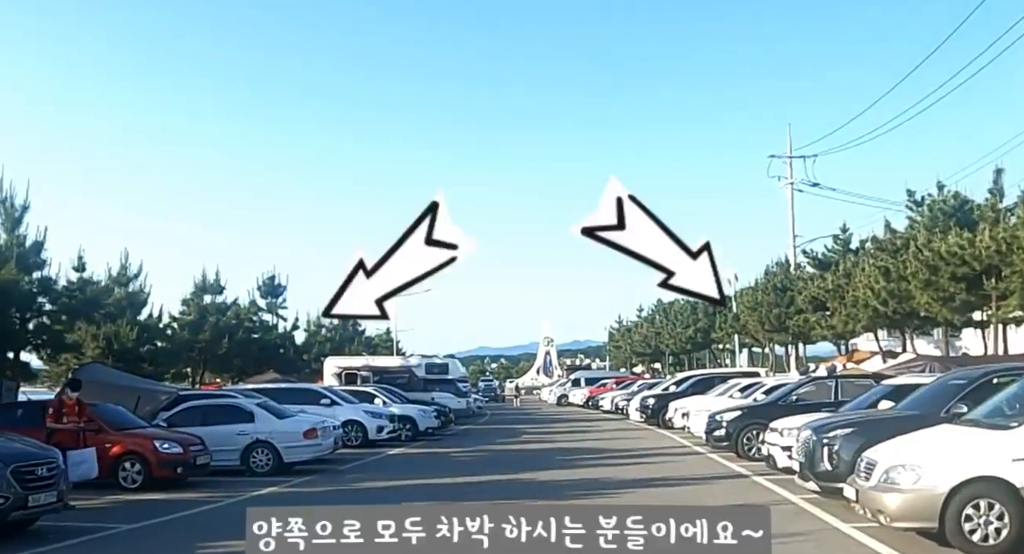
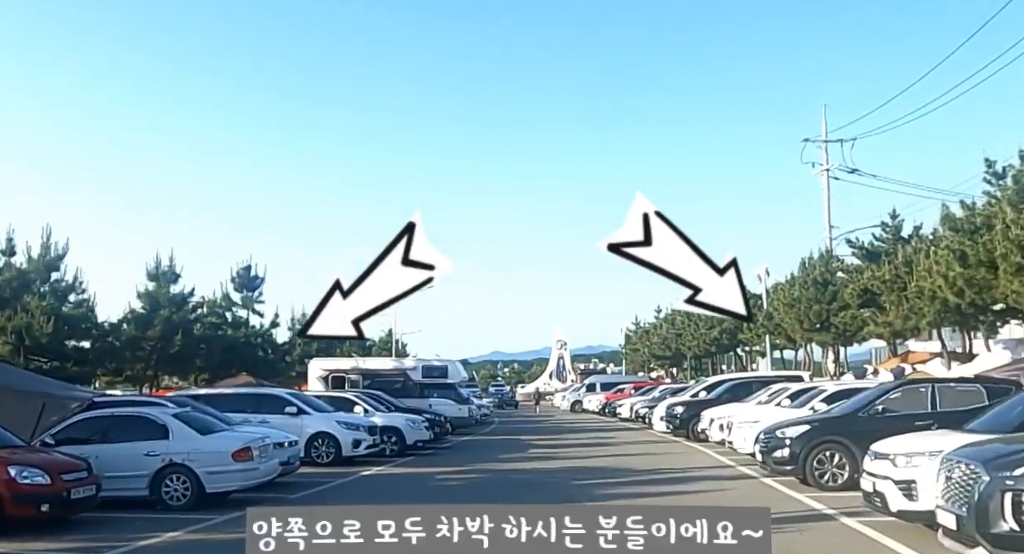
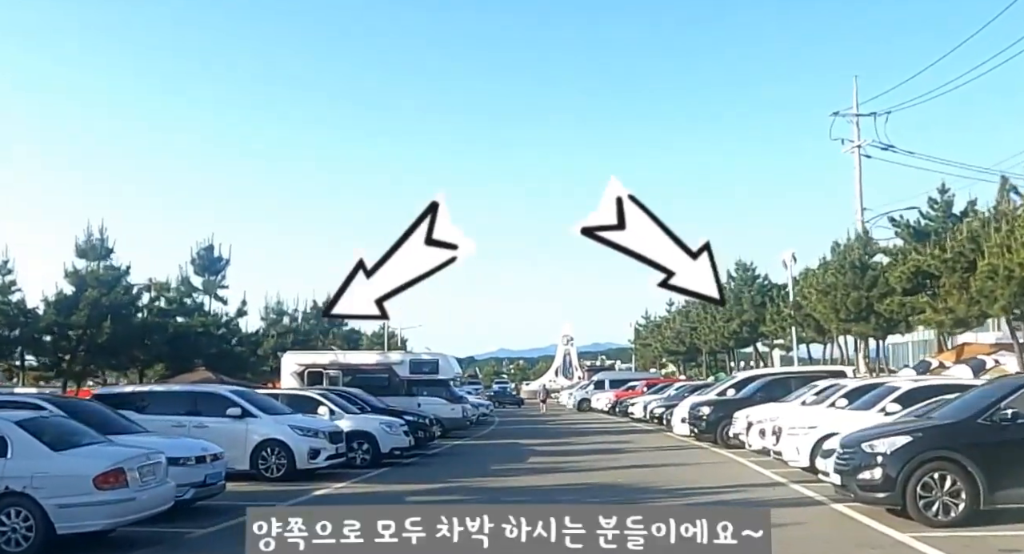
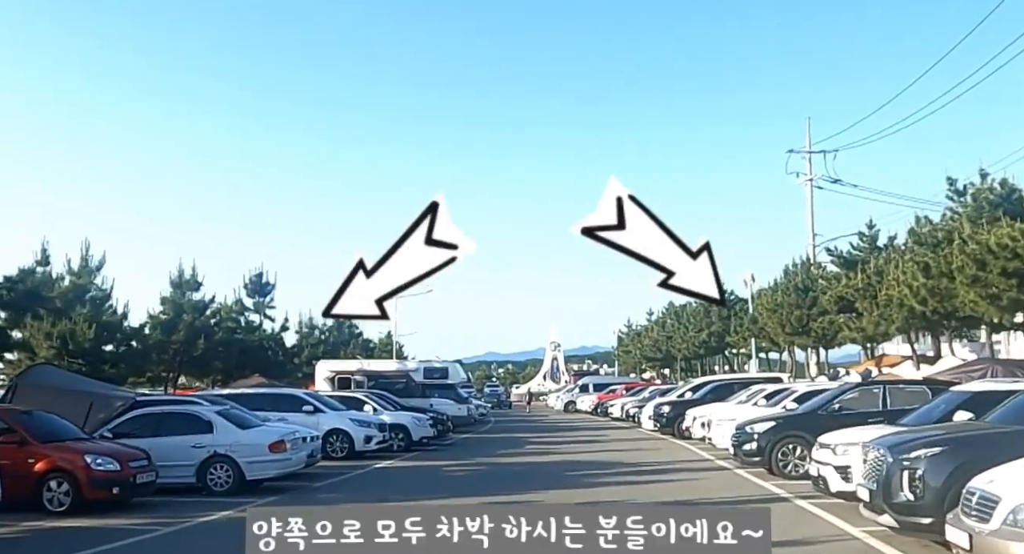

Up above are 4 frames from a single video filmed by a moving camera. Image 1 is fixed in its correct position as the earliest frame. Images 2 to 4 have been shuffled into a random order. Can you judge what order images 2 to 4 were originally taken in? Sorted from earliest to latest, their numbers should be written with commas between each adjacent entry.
4, 2, 3
